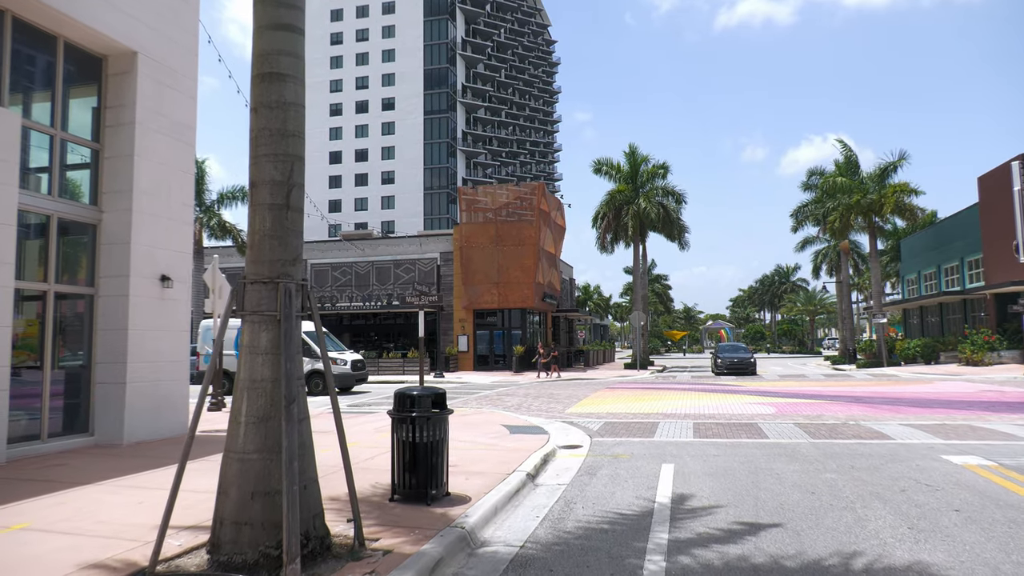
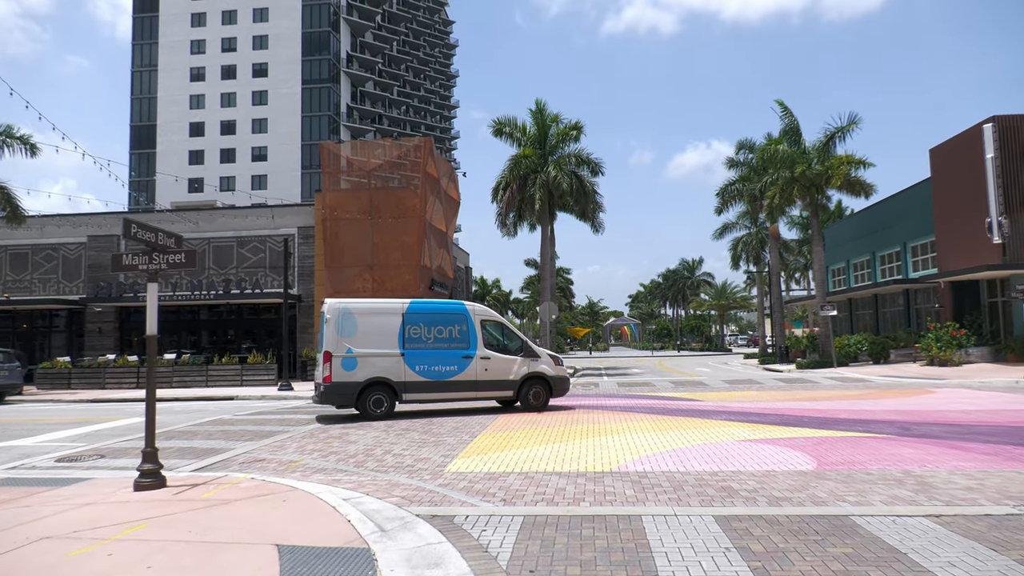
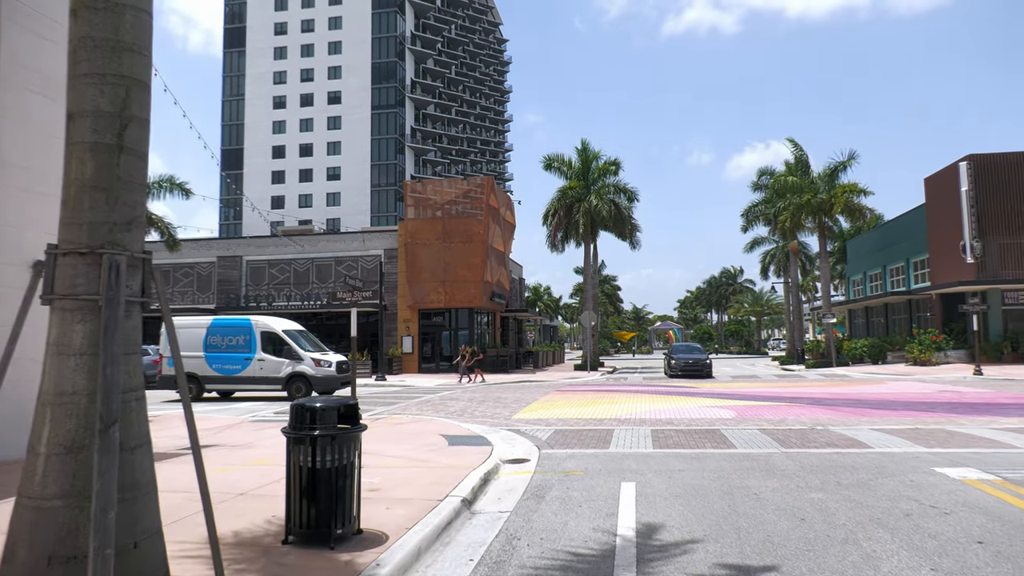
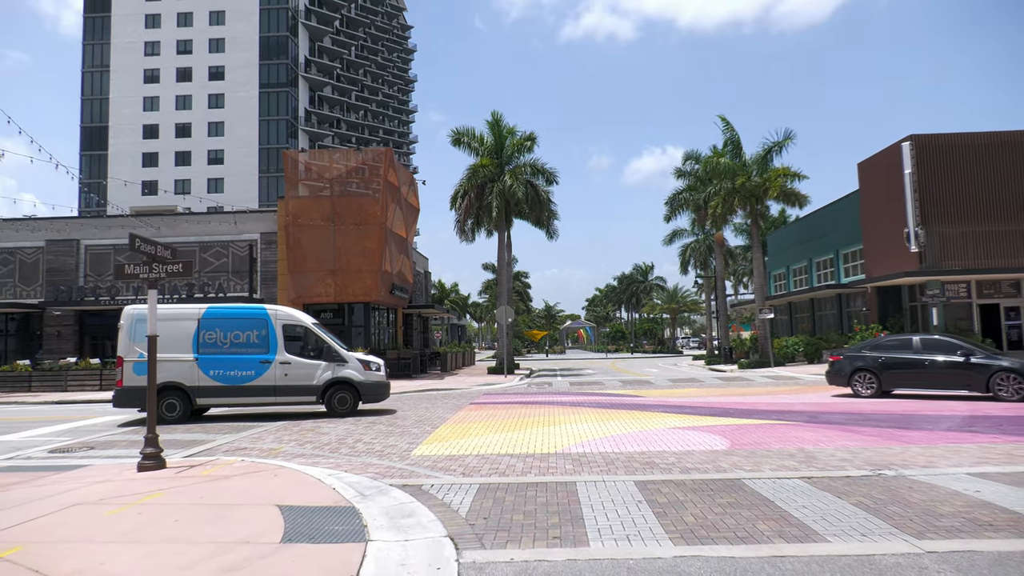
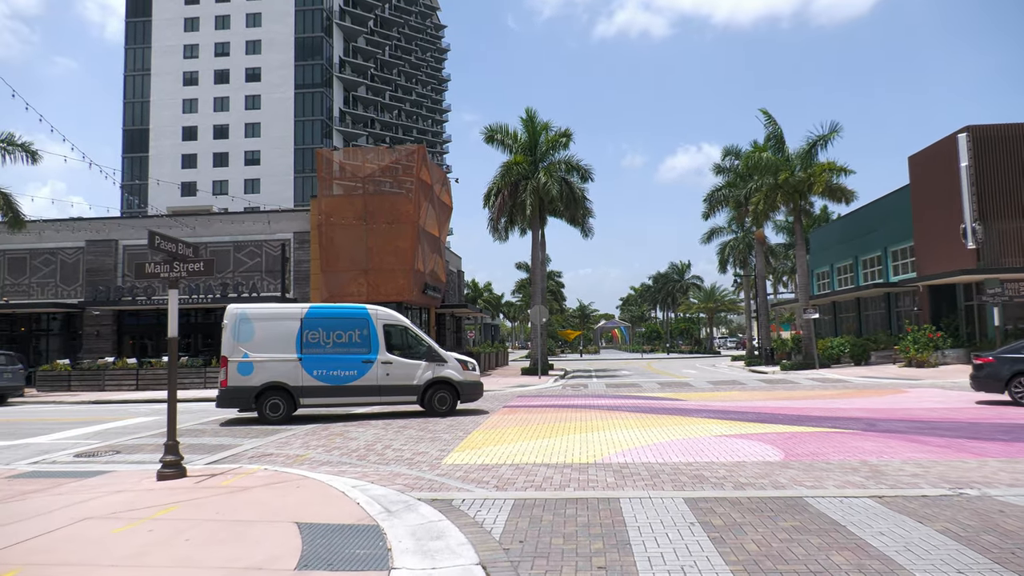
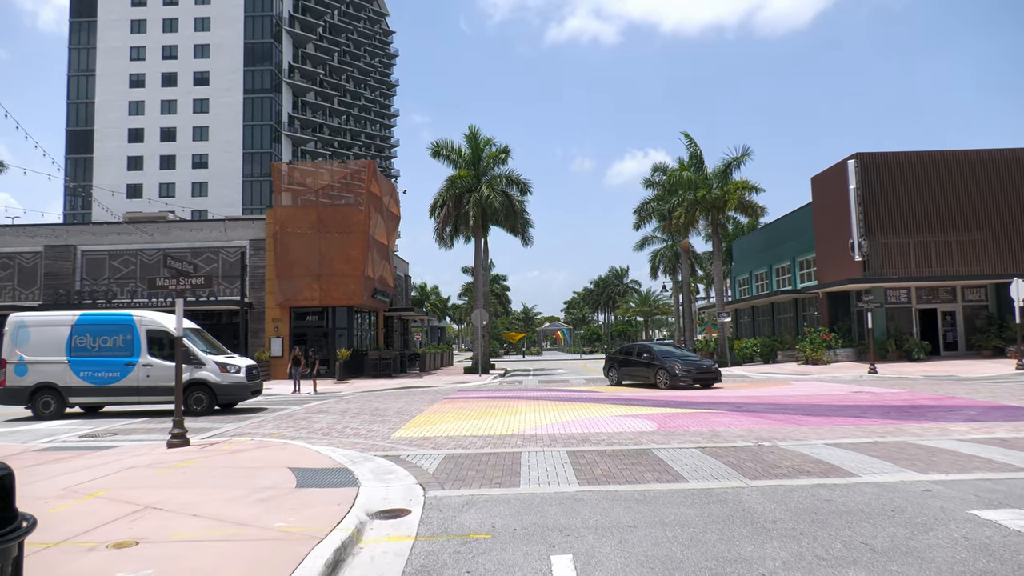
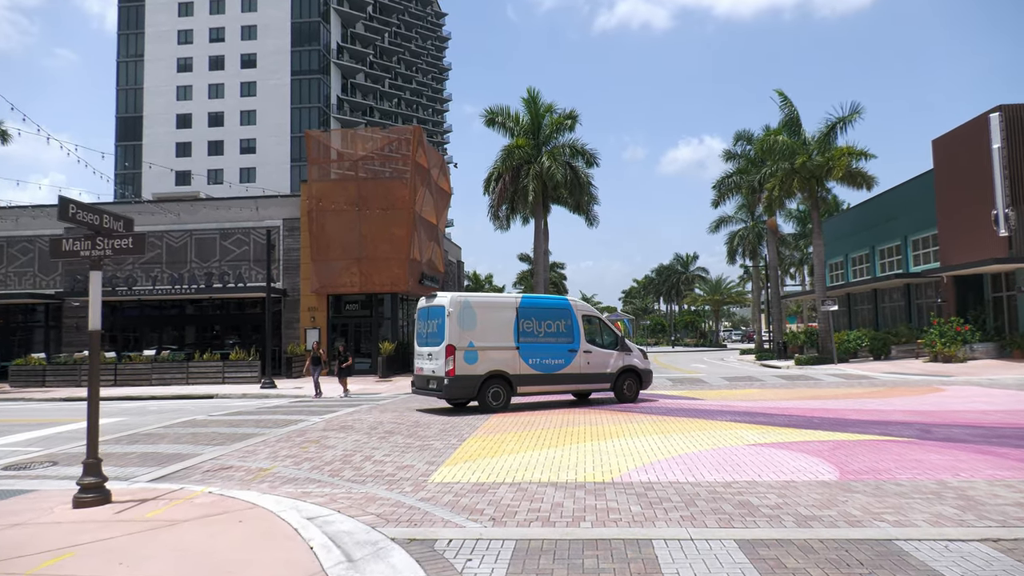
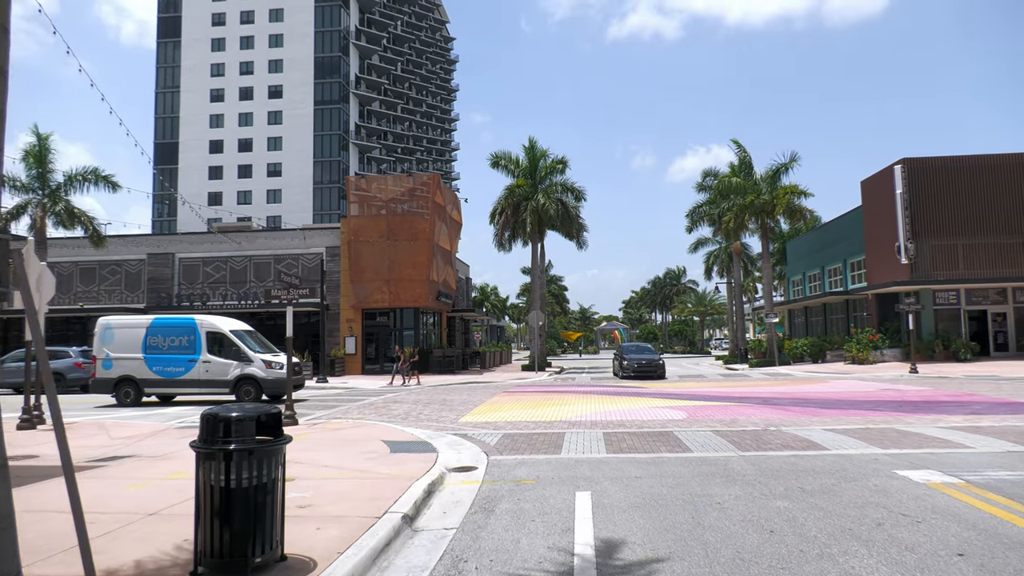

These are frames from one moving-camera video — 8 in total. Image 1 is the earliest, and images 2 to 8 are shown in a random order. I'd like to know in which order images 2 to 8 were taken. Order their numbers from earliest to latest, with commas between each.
3, 8, 6, 4, 5, 2, 7
